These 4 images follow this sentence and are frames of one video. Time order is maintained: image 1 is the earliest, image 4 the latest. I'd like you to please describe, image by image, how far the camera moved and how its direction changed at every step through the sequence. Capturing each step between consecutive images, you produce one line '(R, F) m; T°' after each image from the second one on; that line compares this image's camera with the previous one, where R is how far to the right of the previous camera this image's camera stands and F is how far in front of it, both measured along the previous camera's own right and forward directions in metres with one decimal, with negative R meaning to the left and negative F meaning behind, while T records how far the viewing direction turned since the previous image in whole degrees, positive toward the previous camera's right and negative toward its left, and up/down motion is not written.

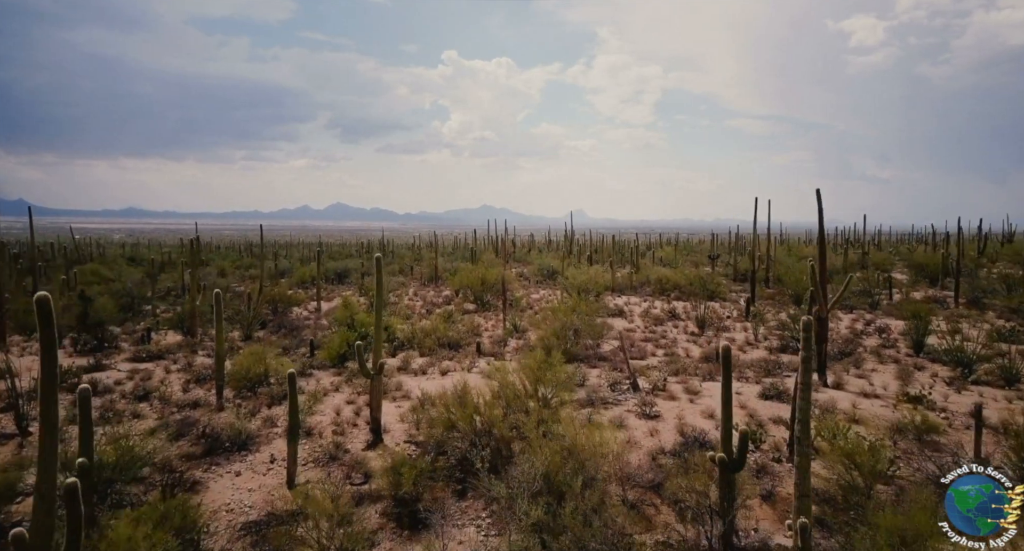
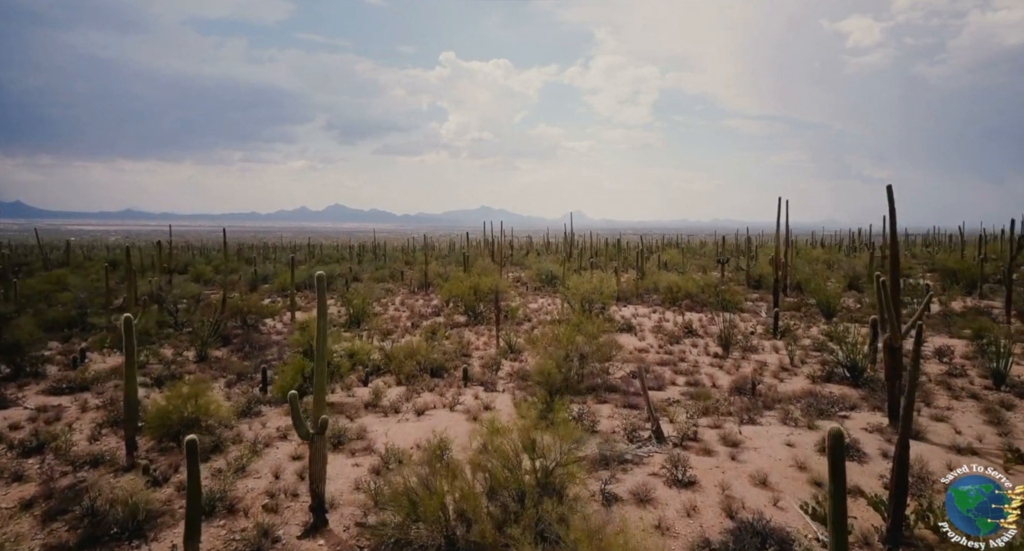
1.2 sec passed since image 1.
(+0.1, +2.3) m; 0°
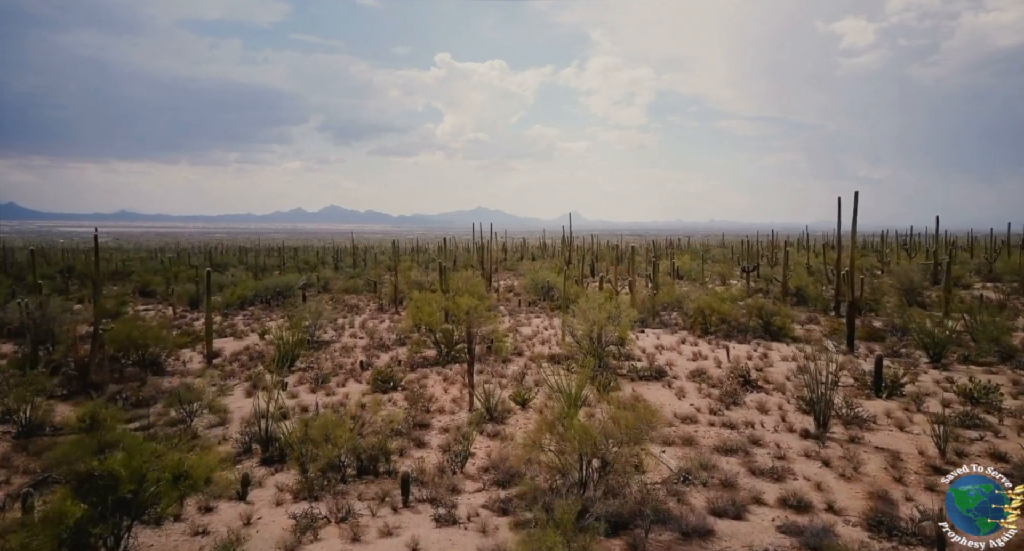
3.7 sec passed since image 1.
(+0.3, +5.0) m; 0°
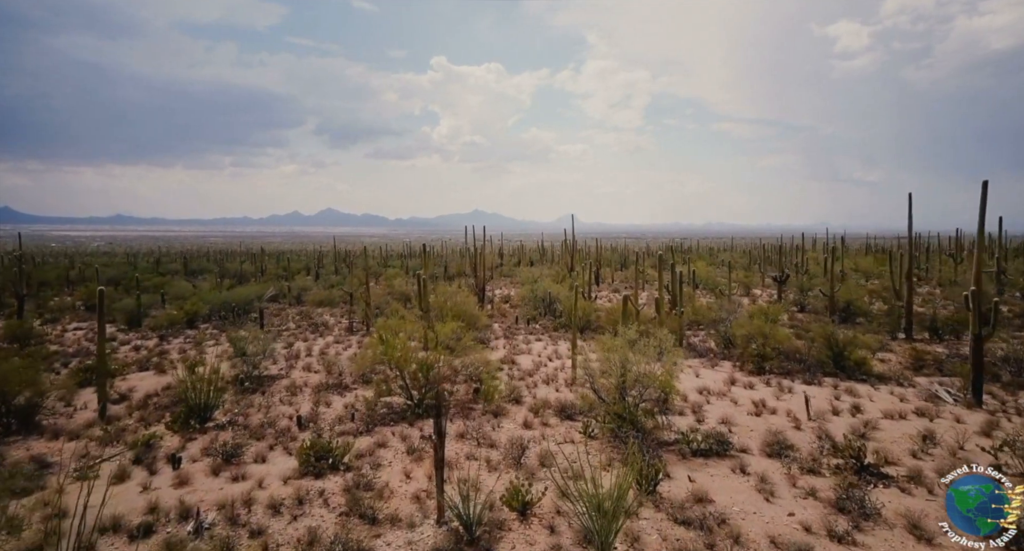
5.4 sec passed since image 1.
(0.0, +4.0) m; 0°
